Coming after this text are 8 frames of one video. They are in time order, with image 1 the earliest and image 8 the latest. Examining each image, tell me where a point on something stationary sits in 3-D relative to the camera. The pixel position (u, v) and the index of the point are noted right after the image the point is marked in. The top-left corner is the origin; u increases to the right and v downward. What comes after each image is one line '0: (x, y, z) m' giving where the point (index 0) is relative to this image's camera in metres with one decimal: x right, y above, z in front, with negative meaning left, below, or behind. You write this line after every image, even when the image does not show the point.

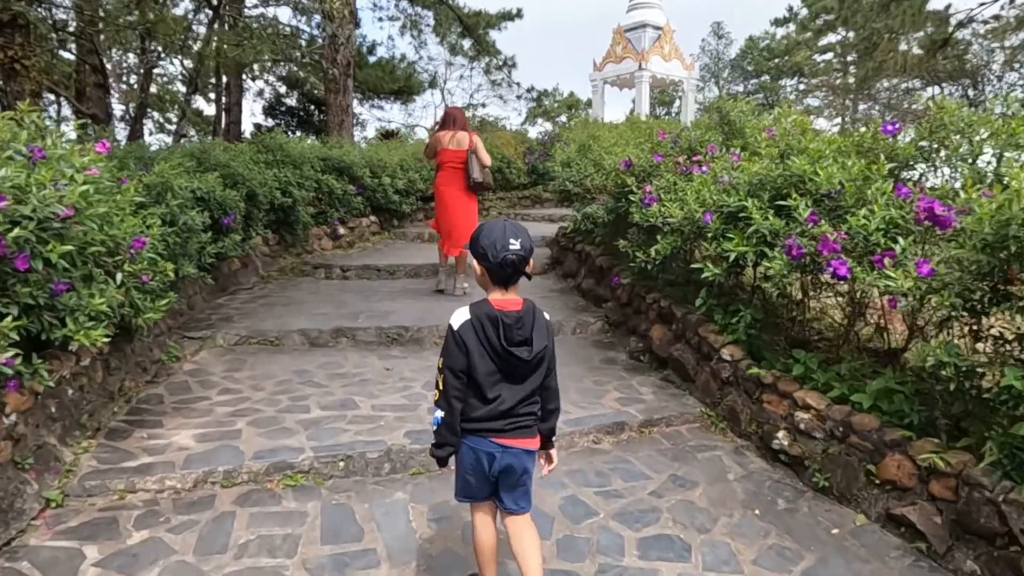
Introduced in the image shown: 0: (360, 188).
0: (-1.9, +1.2, +8.2) m
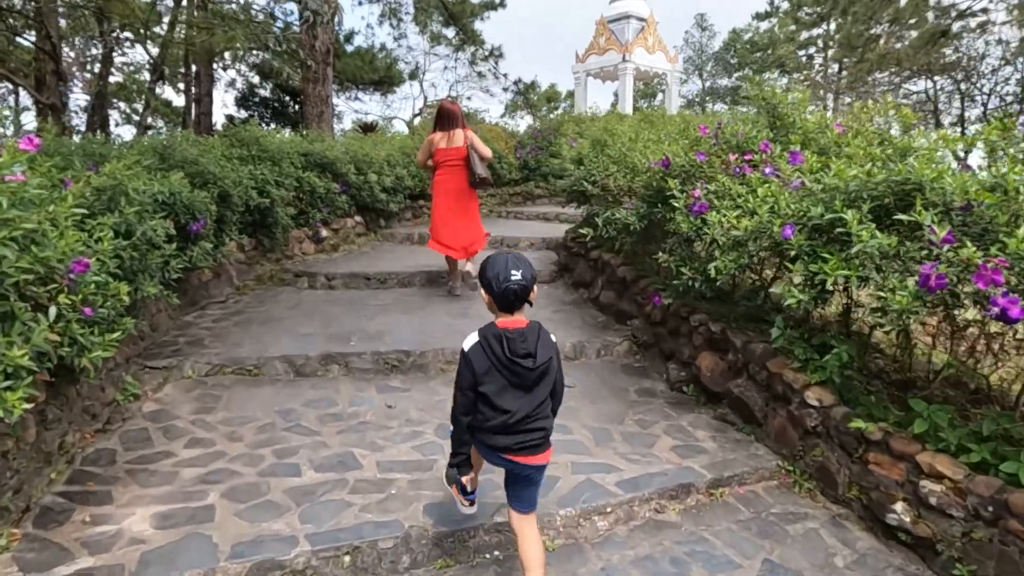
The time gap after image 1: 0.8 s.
0: (-1.9, +1.2, +7.5) m
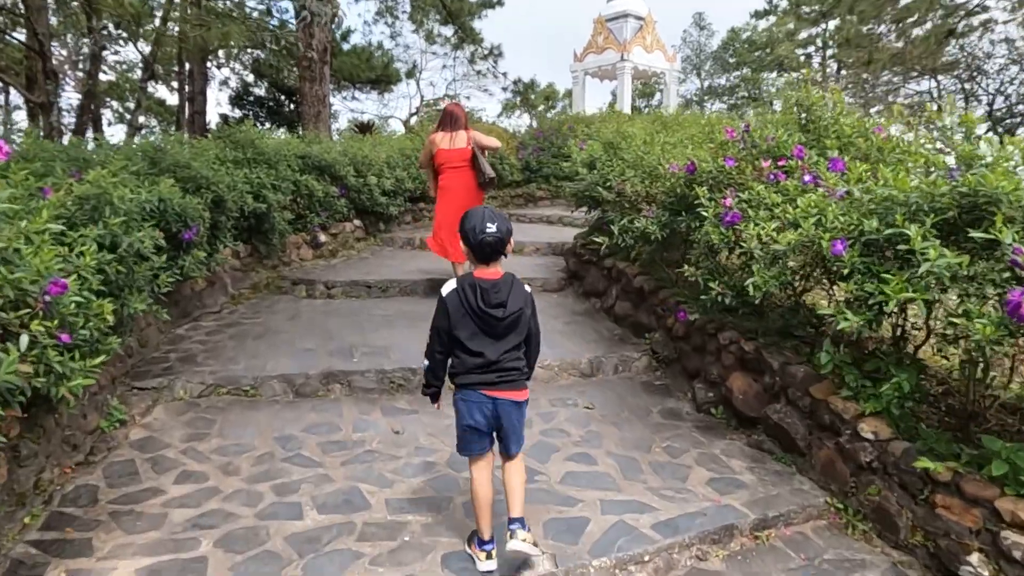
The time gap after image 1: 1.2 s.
0: (-1.9, +1.1, +7.2) m
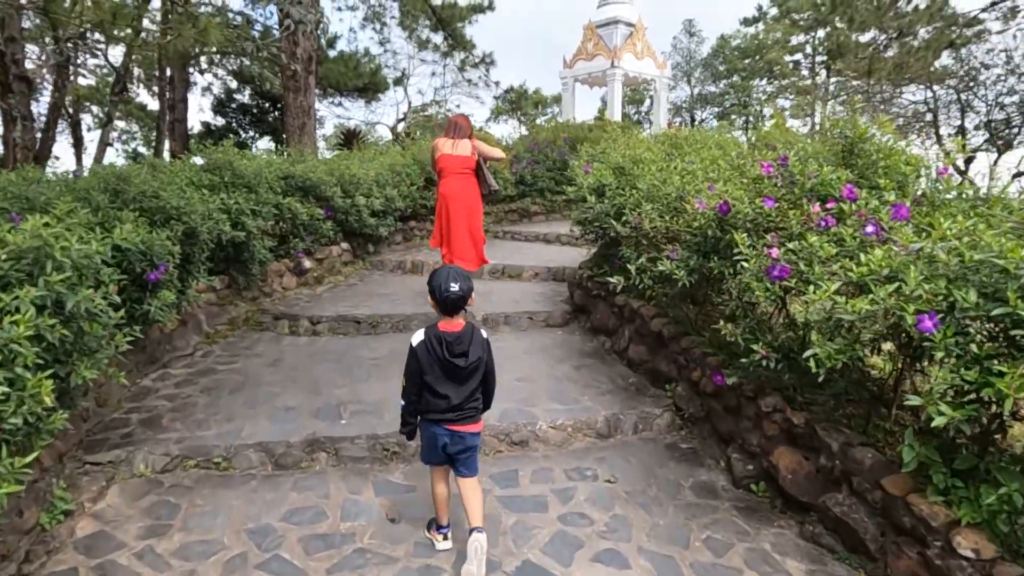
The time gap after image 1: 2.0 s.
0: (-1.9, +0.8, +6.7) m
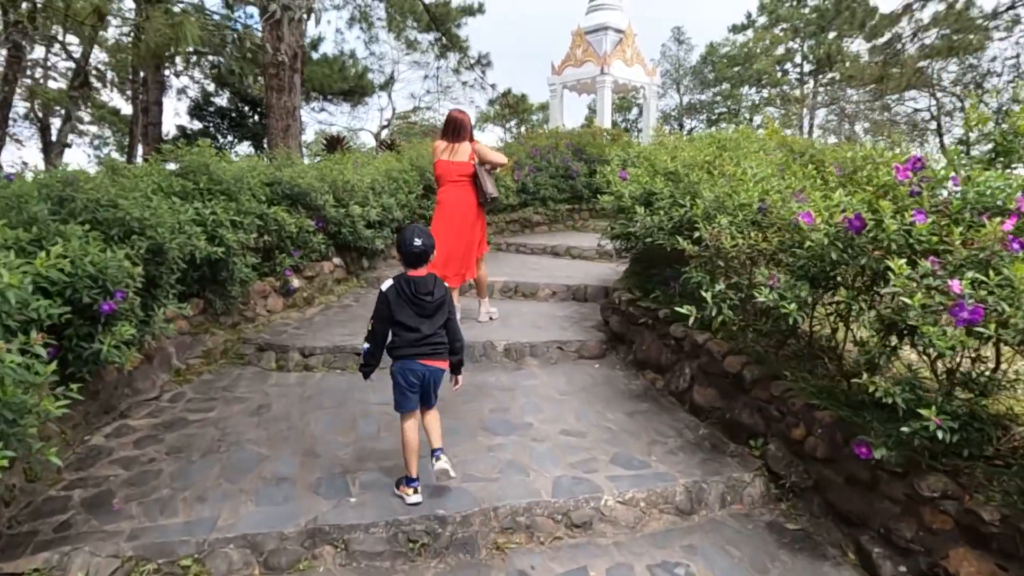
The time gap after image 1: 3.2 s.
0: (-1.7, +0.6, +5.9) m
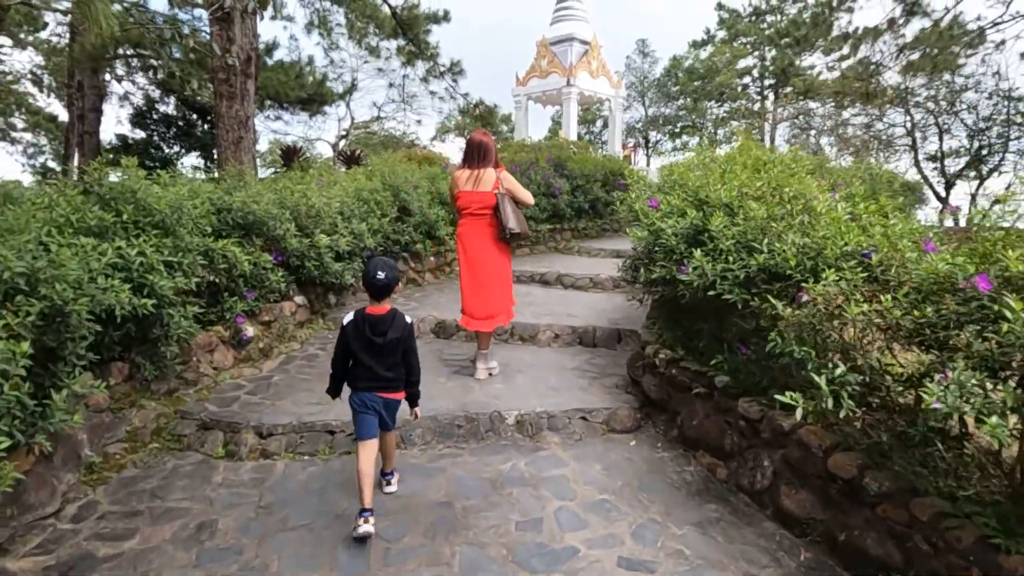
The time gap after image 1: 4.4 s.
0: (-1.7, +0.3, +4.9) m
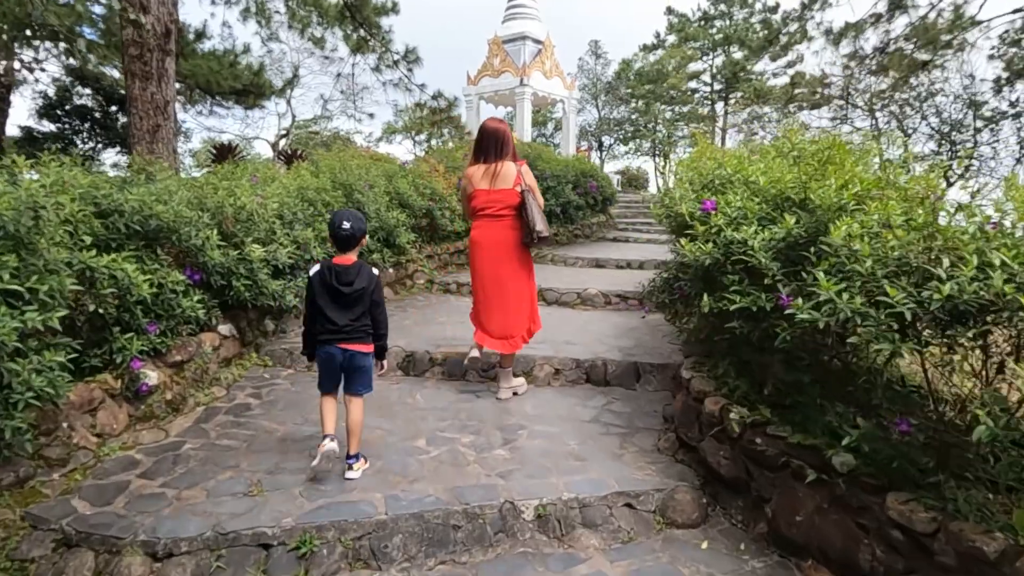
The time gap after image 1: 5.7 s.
0: (-1.8, +0.1, +3.7) m
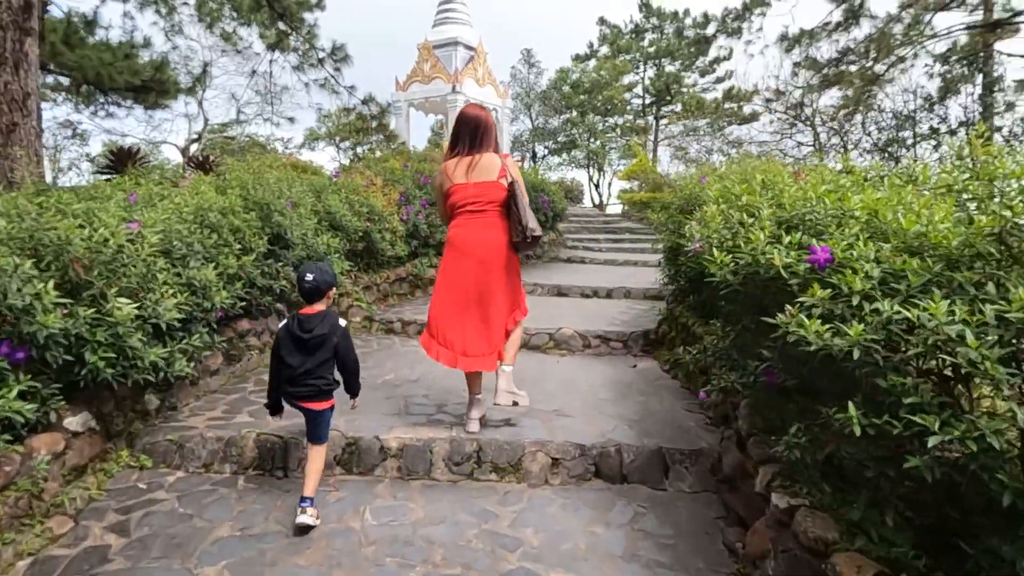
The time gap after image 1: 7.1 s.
0: (-1.8, -0.2, +2.4) m
